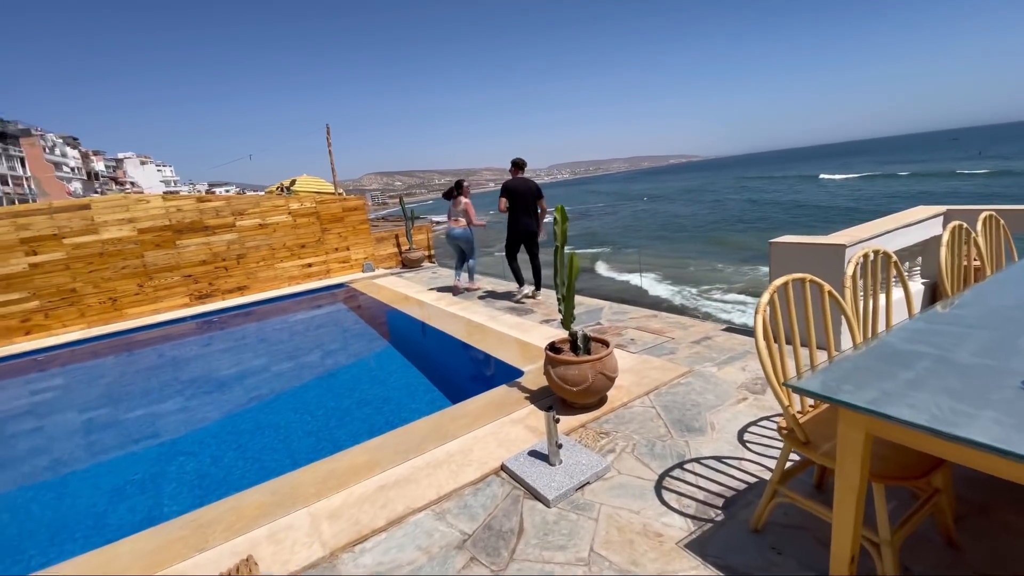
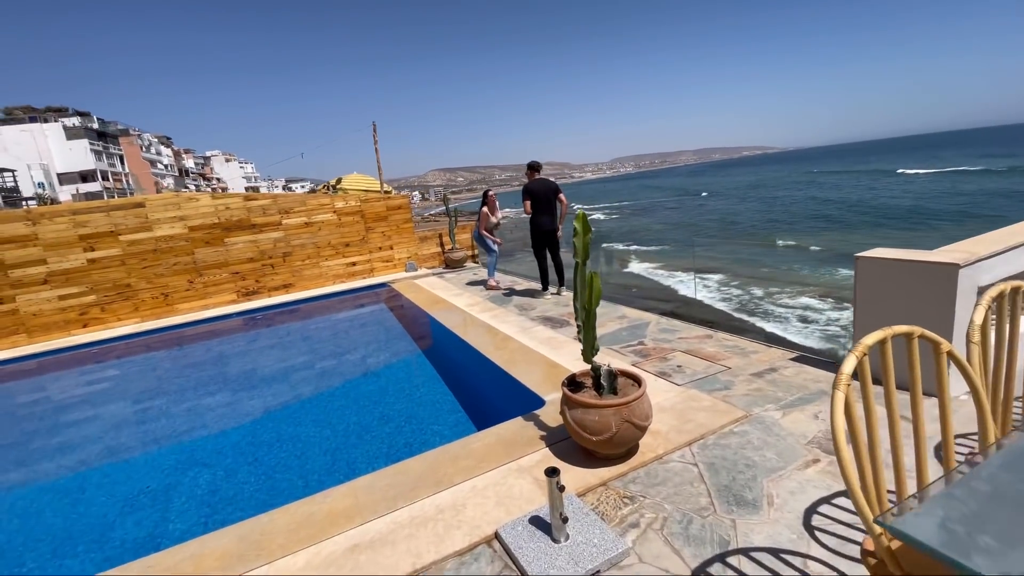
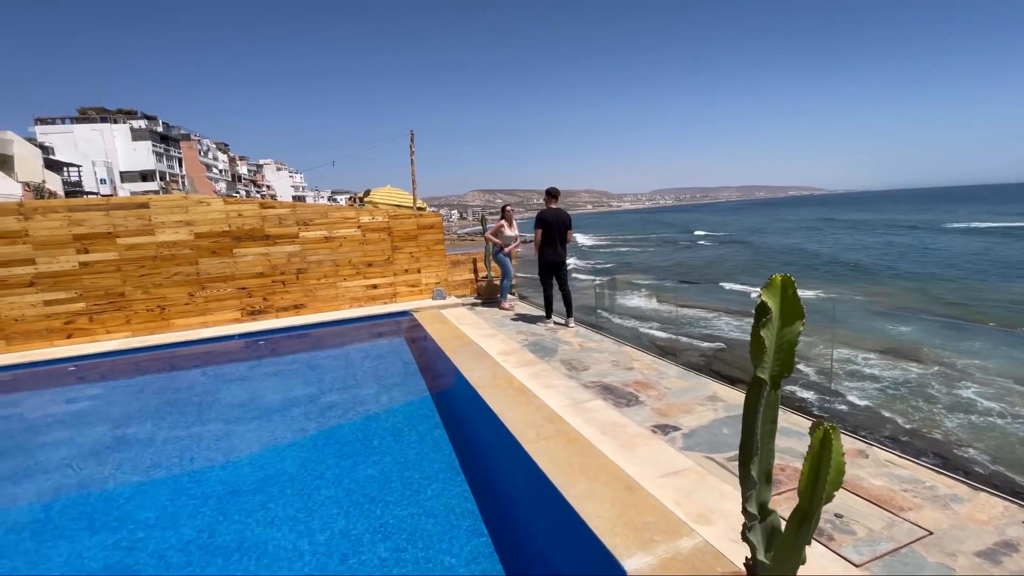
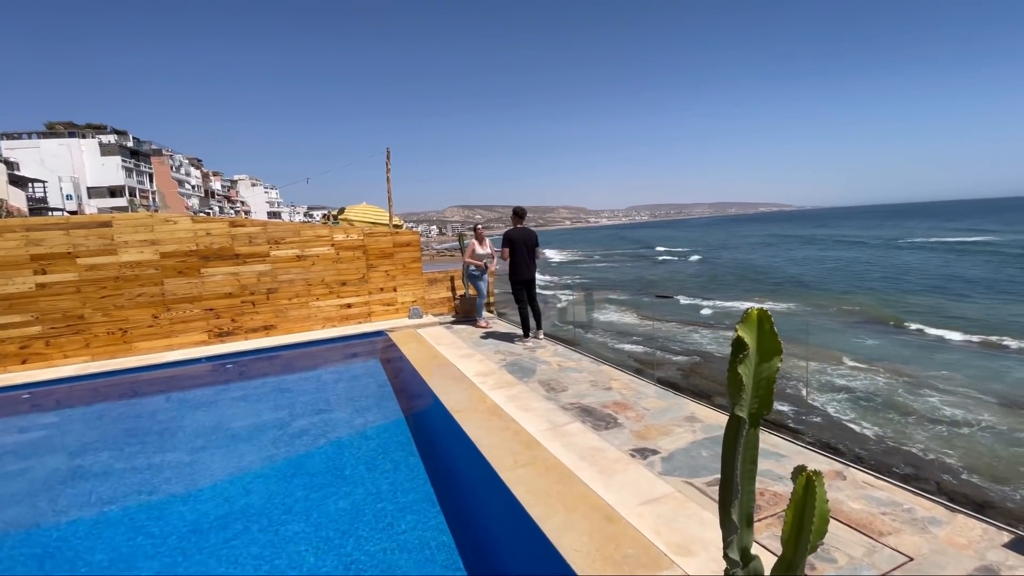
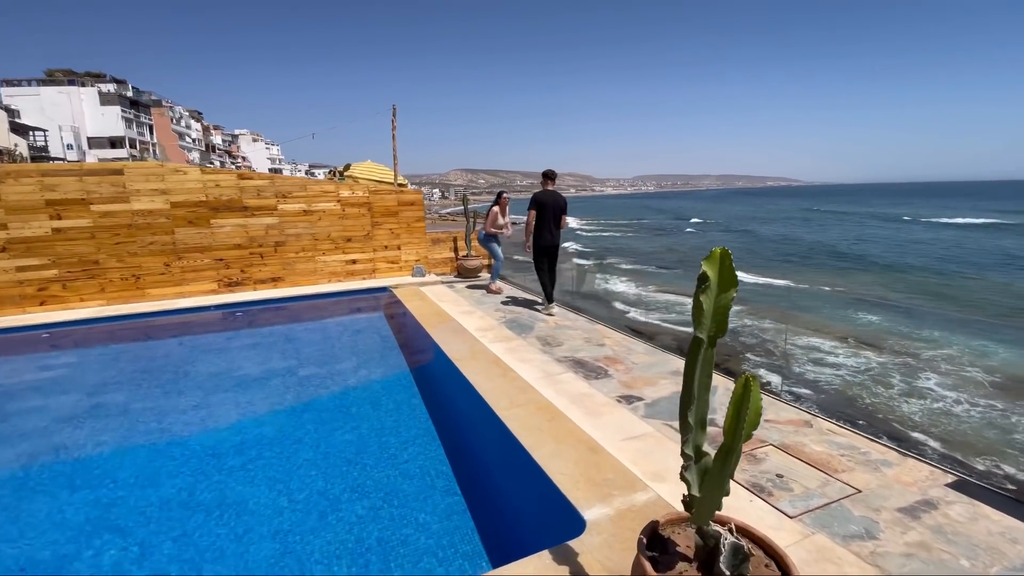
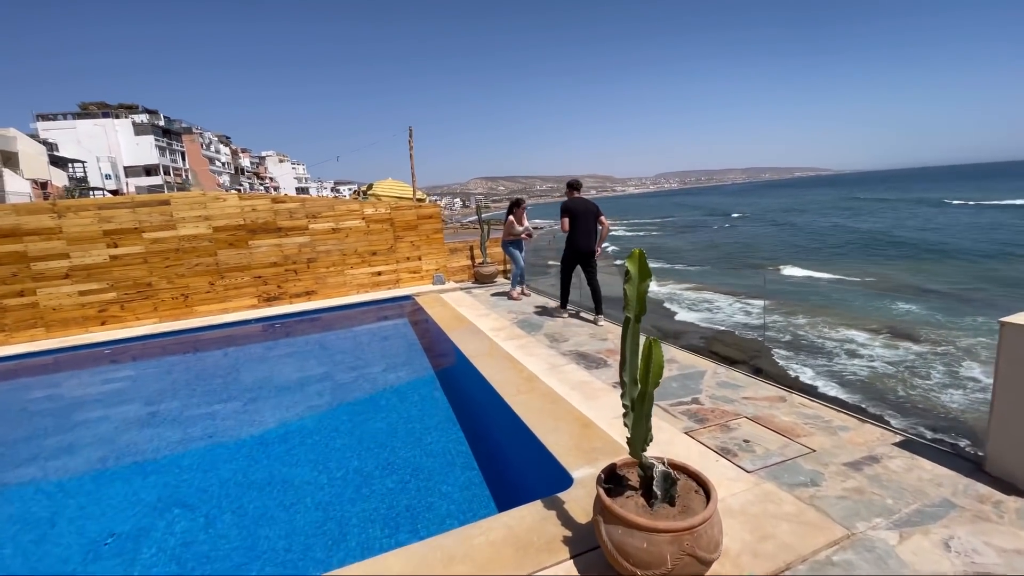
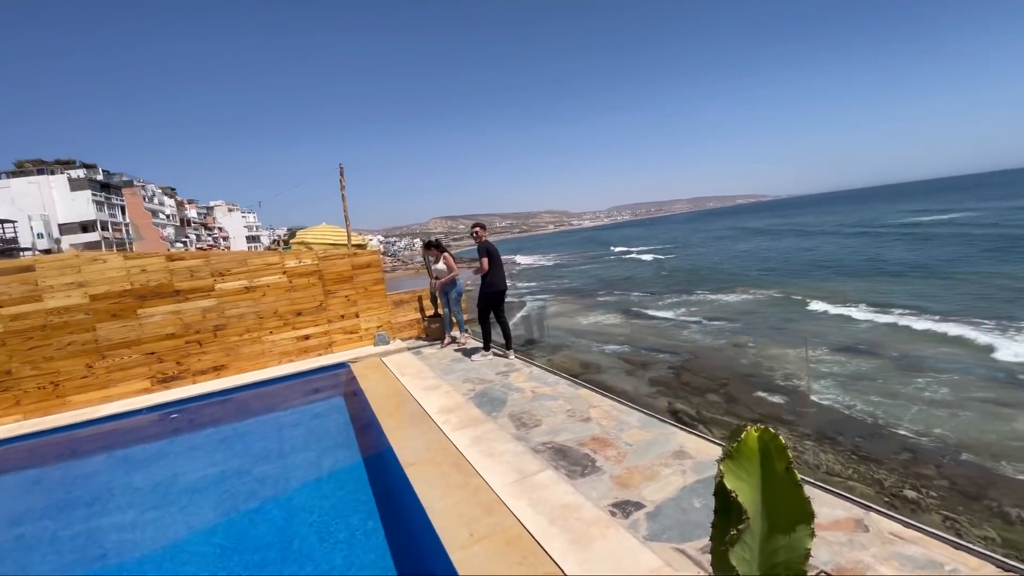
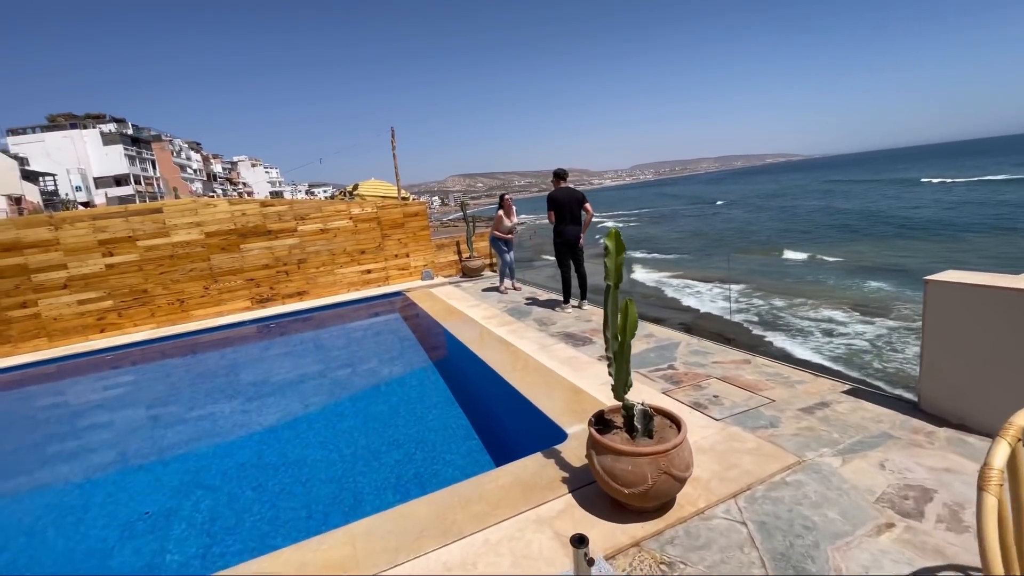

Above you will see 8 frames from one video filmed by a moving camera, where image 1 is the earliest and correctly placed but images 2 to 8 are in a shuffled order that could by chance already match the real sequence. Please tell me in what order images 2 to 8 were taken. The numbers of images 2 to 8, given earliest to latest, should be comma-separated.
2, 8, 6, 5, 3, 4, 7
